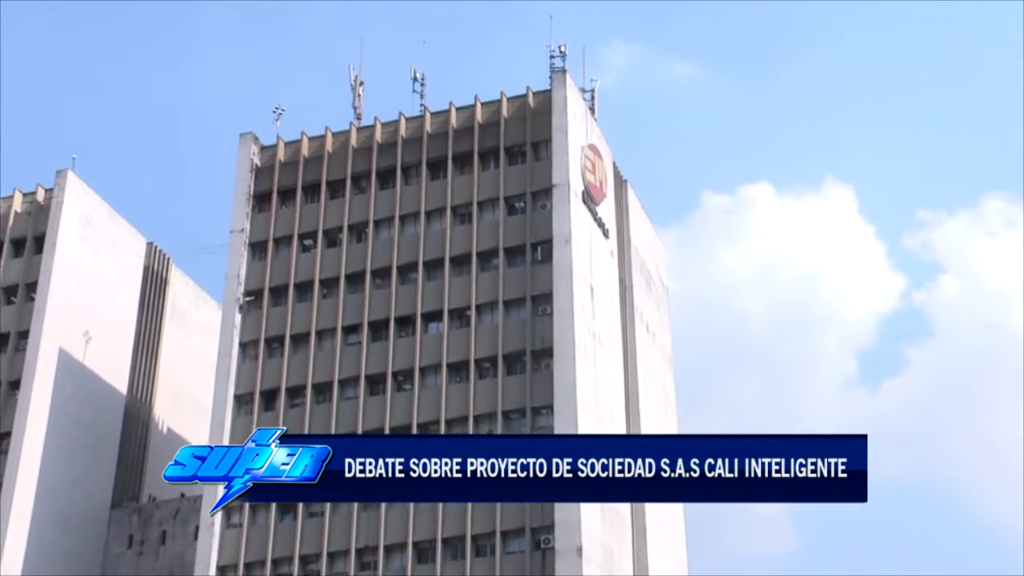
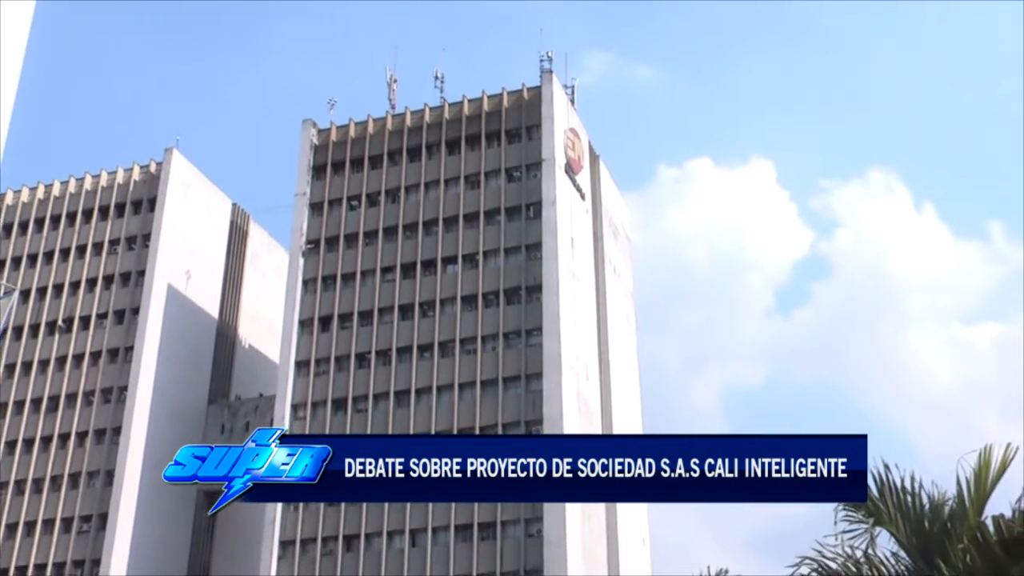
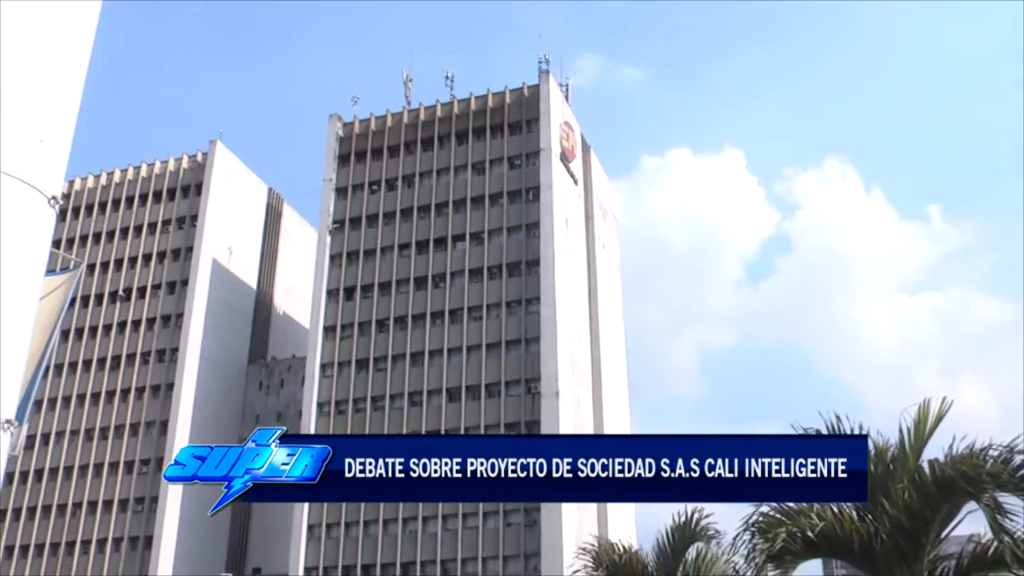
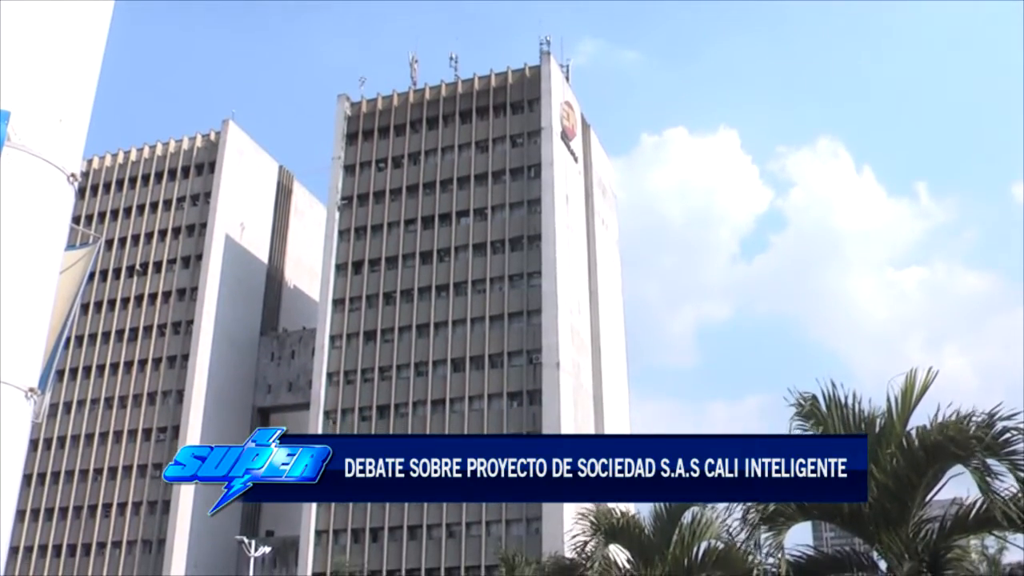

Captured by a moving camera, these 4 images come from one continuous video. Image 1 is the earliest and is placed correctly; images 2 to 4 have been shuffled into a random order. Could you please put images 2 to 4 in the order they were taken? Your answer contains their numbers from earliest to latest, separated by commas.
2, 3, 4
